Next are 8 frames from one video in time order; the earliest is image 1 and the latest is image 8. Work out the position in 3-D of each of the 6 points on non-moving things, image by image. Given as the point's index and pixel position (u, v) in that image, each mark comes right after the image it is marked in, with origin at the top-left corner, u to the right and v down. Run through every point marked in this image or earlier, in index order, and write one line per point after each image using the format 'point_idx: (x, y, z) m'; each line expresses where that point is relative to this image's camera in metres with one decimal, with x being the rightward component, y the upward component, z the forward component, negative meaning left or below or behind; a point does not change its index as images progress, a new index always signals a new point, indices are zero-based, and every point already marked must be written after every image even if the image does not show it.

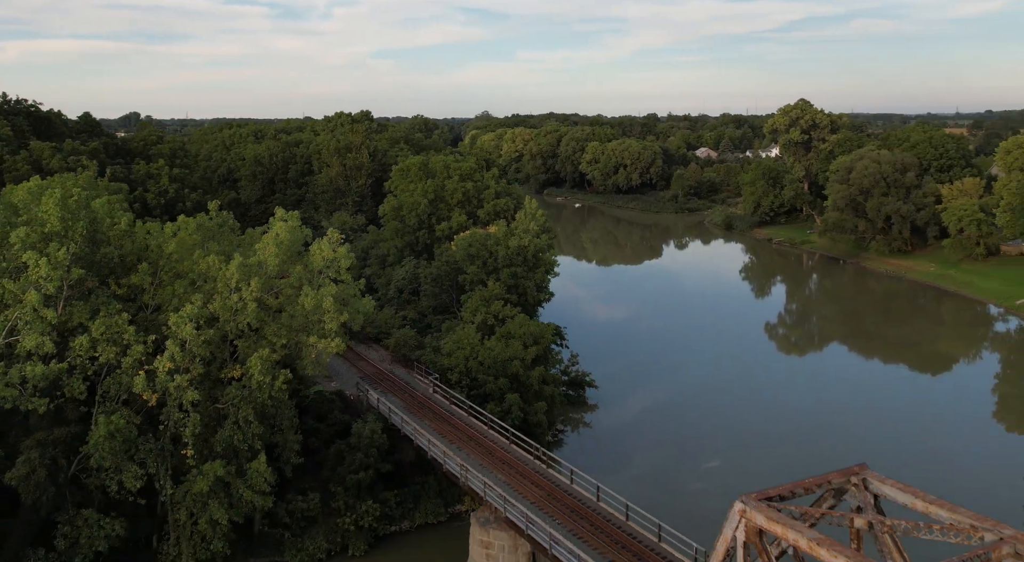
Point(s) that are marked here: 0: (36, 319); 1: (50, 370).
0: (-11.2, -0.9, +19.1) m
1: (-10.8, -2.1, +19.0) m
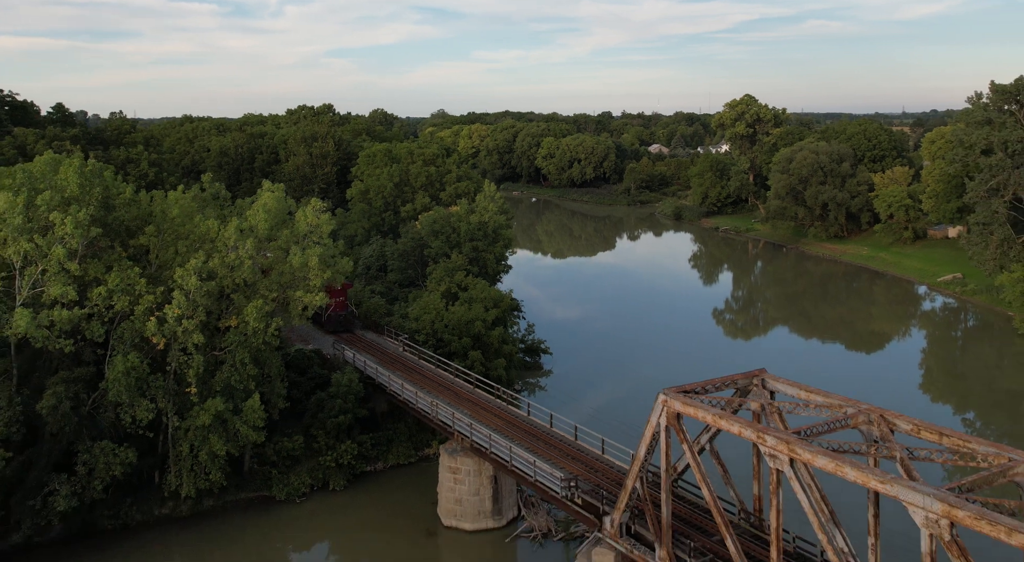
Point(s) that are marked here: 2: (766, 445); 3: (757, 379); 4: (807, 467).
0: (-12.2, +0.3, +21.8) m
1: (-11.8, -1.0, +21.7) m
2: (+4.9, -3.1, +15.4) m
3: (+5.6, -2.2, +18.2) m
4: (+5.6, -3.4, +15.0) m
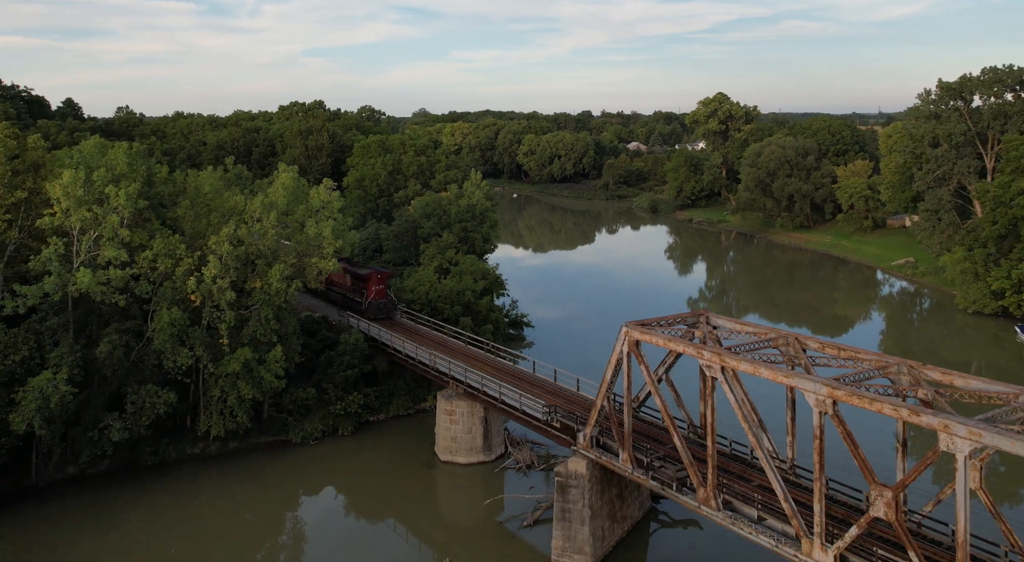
0: (-12.6, +1.4, +25.5) m
1: (-12.2, +0.2, +25.5) m
2: (+4.6, -1.8, +19.5) m
3: (+5.3, -1.0, +22.3) m
4: (+5.4, -2.2, +19.2) m
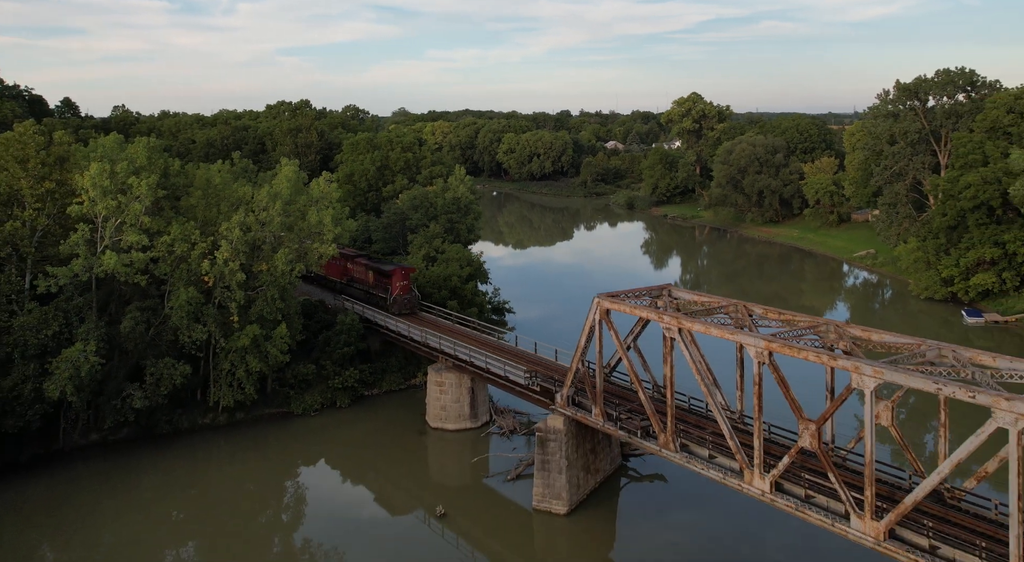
0: (-13.2, +2.0, +28.1) m
1: (-12.7, +0.8, +28.1) m
2: (+4.3, -1.1, +22.6) m
3: (+4.9, -0.3, +25.4) m
4: (+5.0, -1.5, +22.3) m
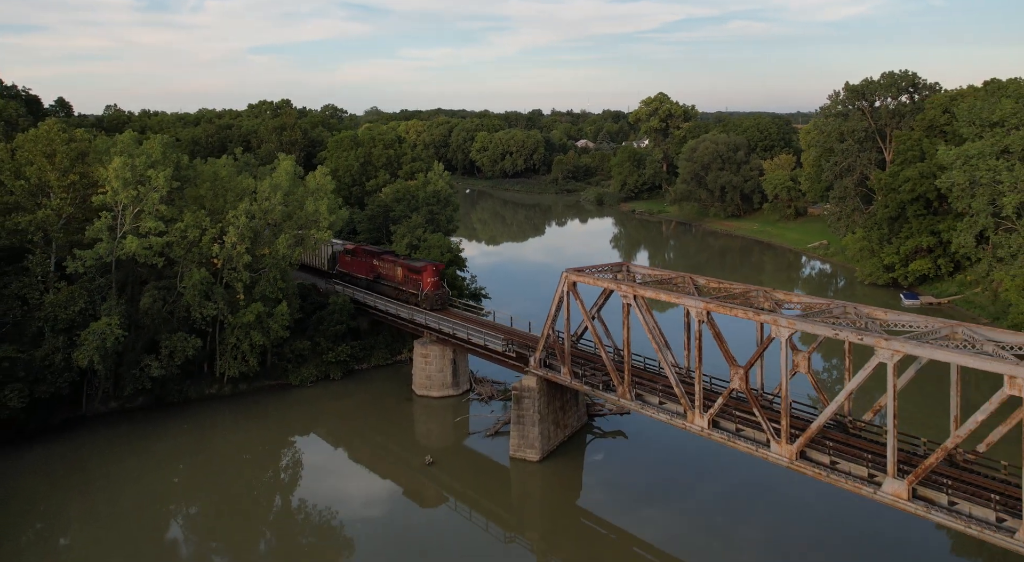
0: (-14.0, +2.7, +31.5) m
1: (-13.6, +1.5, +31.4) m
2: (+3.6, -0.3, +26.5) m
3: (+4.1, +0.5, +29.3) m
4: (+4.3, -0.7, +26.2) m
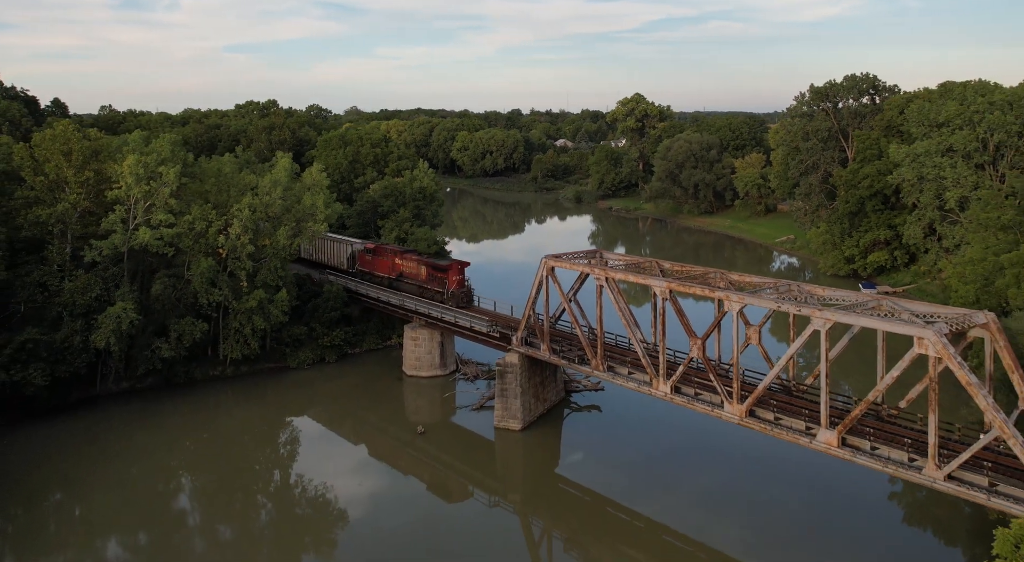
0: (-14.7, +3.2, +34.0) m
1: (-14.3, +2.0, +34.0) m
2: (+3.0, +0.3, +29.5) m
3: (+3.4, +1.1, +32.4) m
4: (+3.7, -0.1, +29.2) m
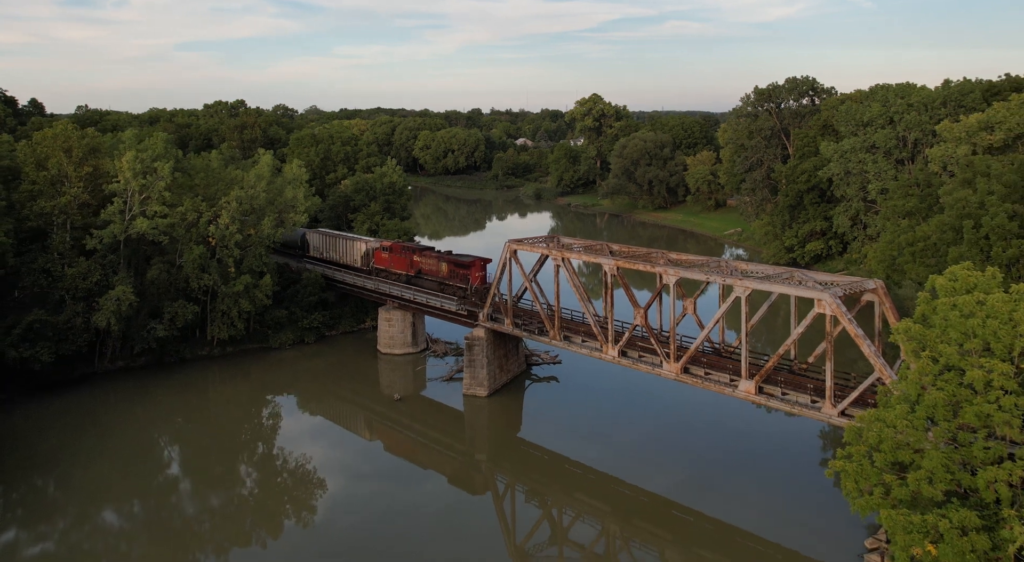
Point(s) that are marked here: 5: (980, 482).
0: (-16.3, +3.9, +37.1) m
1: (-15.9, +2.7, +37.1) m
2: (+1.6, +1.1, +33.5) m
3: (+1.9, +1.9, +36.3) m
4: (+2.4, +0.7, +33.2) m
5: (+9.3, -4.0, +16.2) m
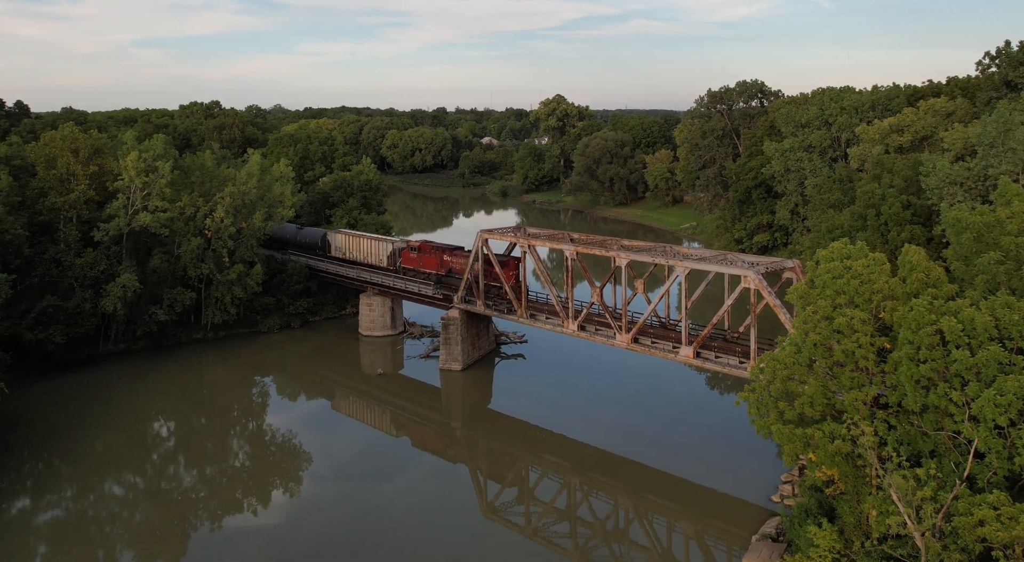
0: (-17.8, +4.5, +40.6) m
1: (-17.4, +3.3, +40.6) m
2: (+0.3, +1.8, +37.7) m
3: (+0.4, +2.6, +40.5) m
4: (+1.0, +1.4, +37.5) m
5: (+8.7, -3.2, +20.8) m
